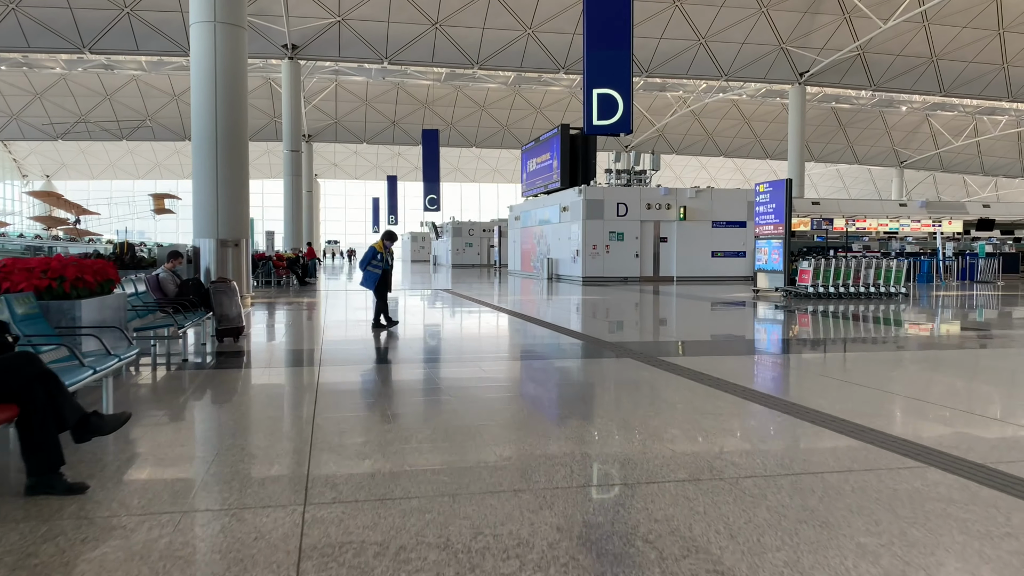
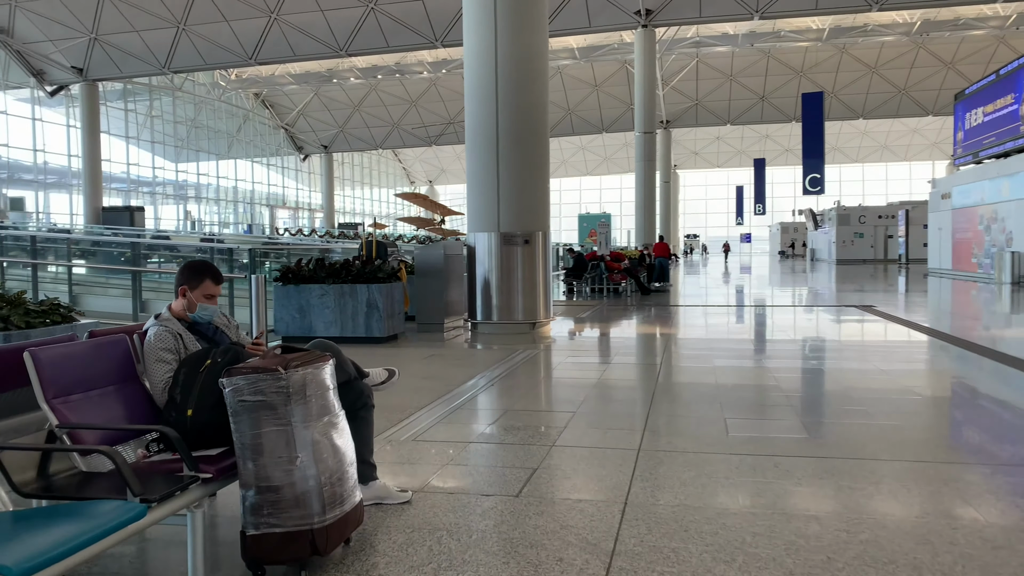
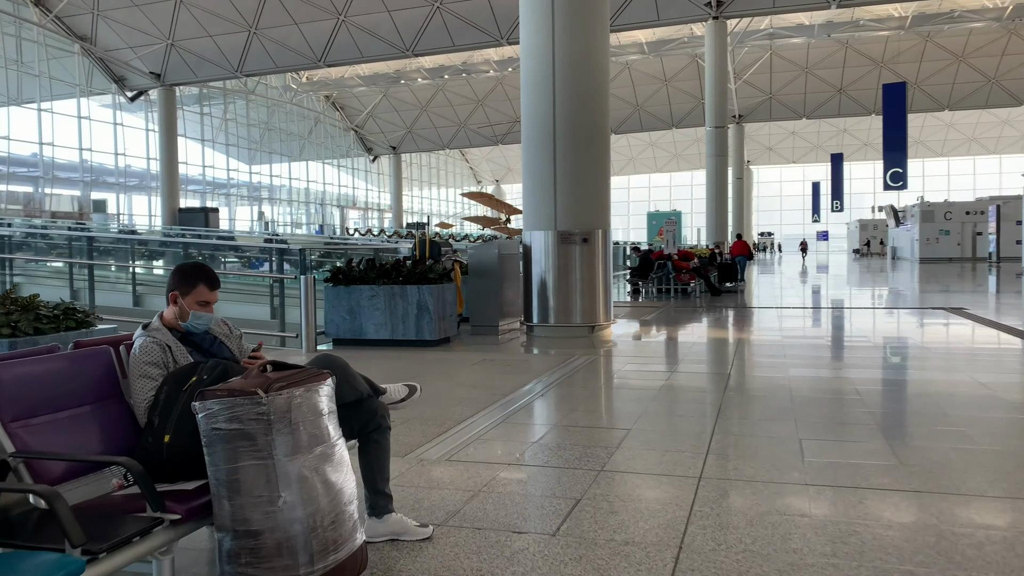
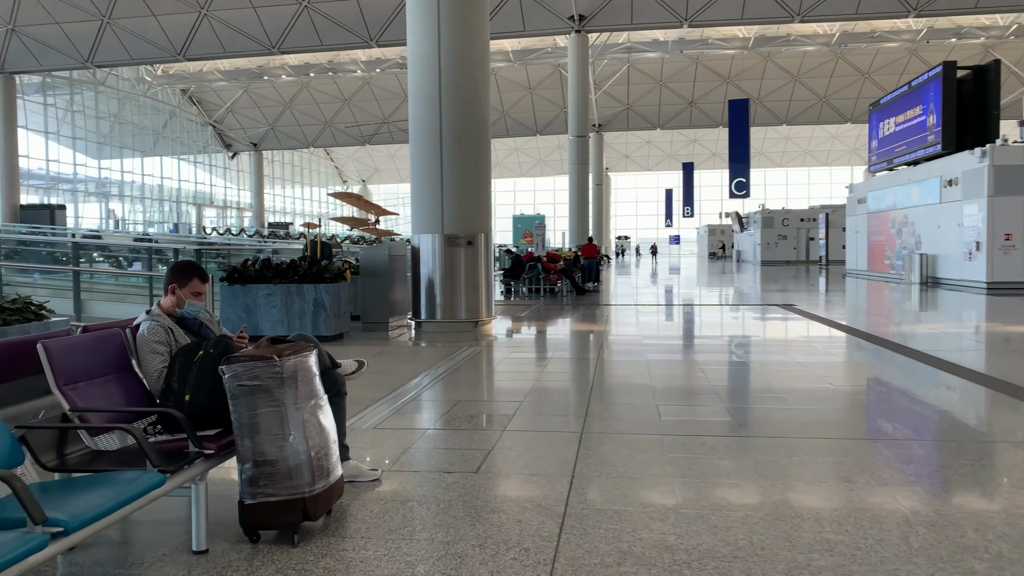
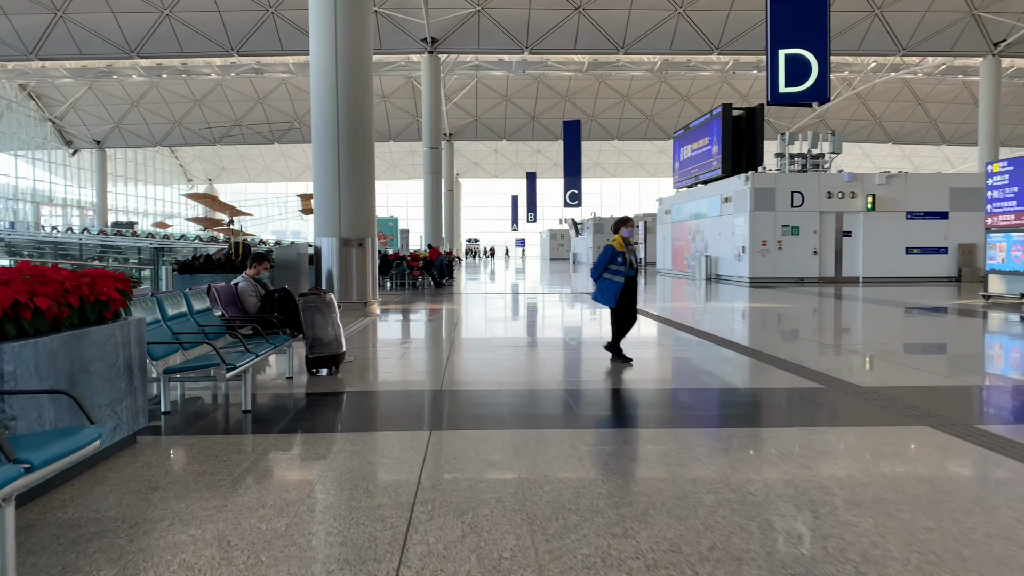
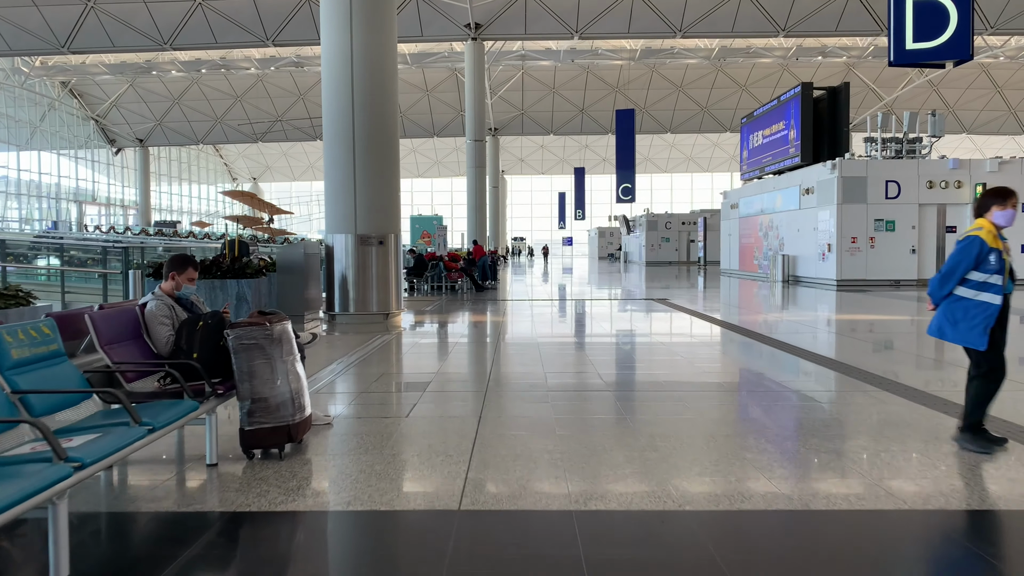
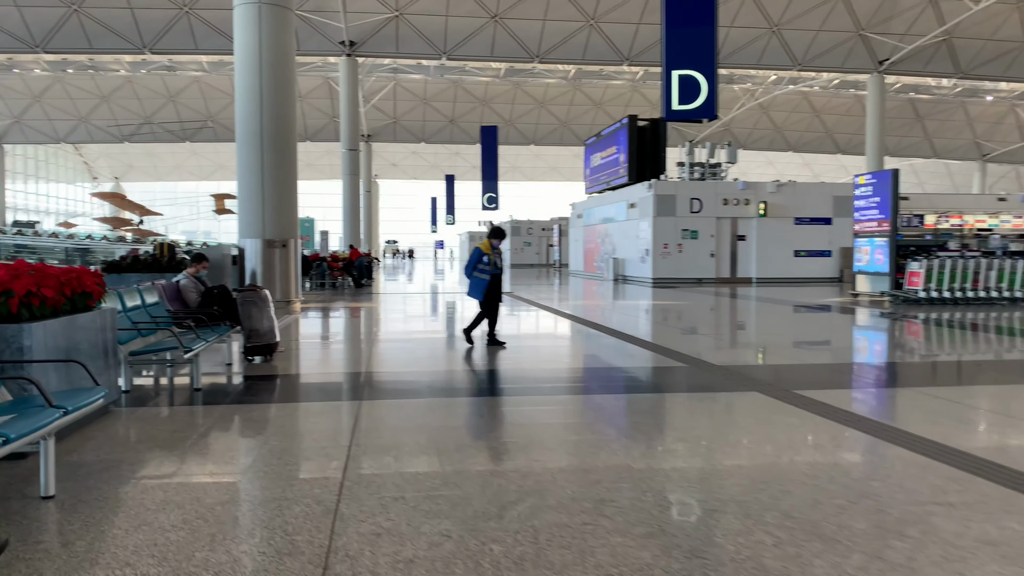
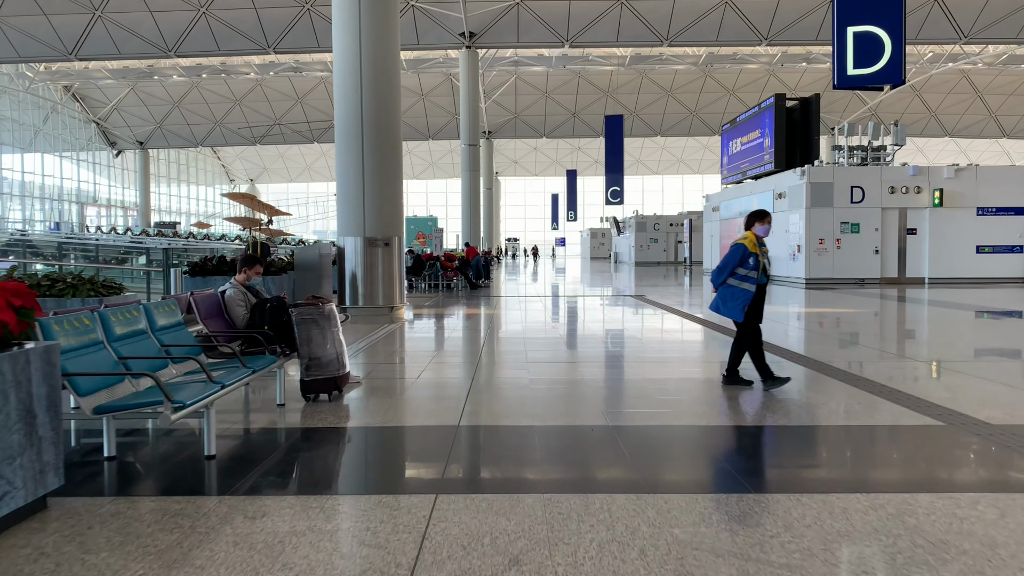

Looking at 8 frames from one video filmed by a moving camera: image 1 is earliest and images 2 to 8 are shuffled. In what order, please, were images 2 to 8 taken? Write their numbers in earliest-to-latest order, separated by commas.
7, 5, 8, 6, 4, 2, 3
